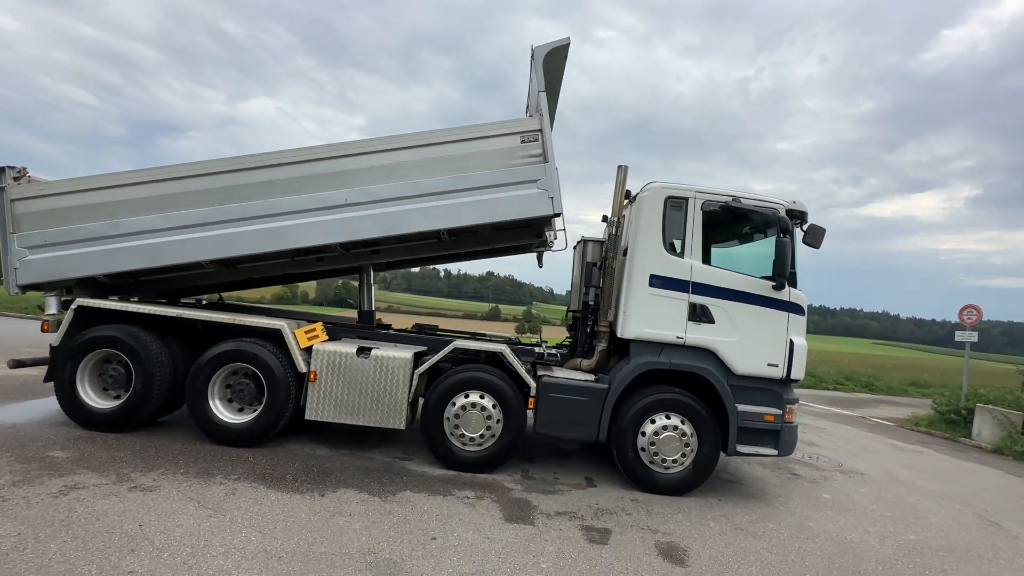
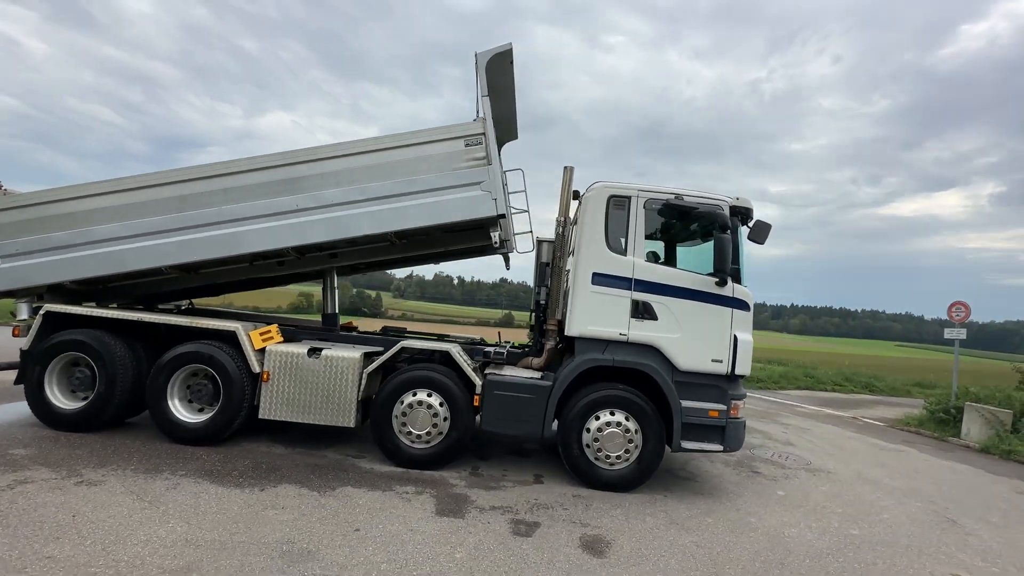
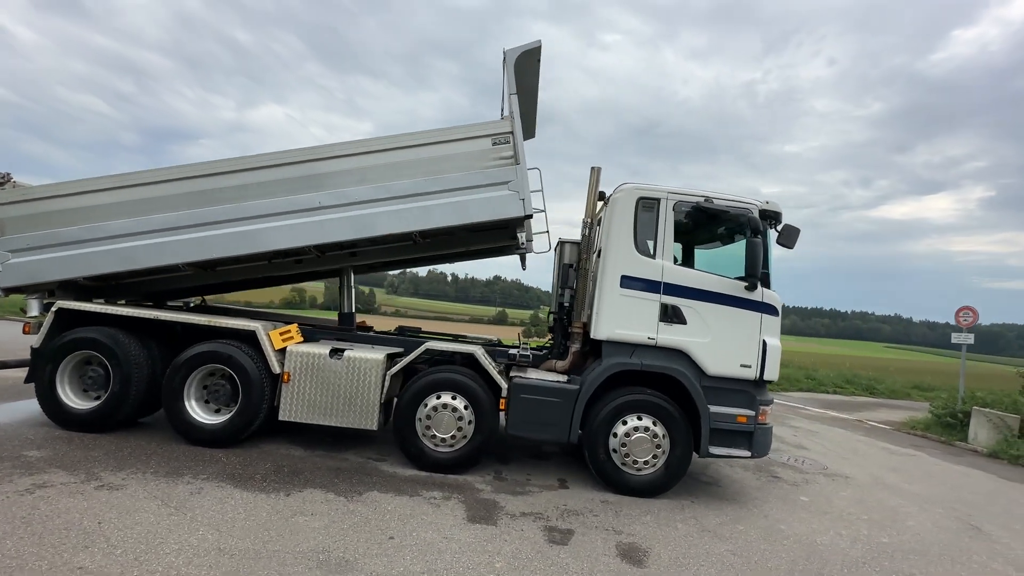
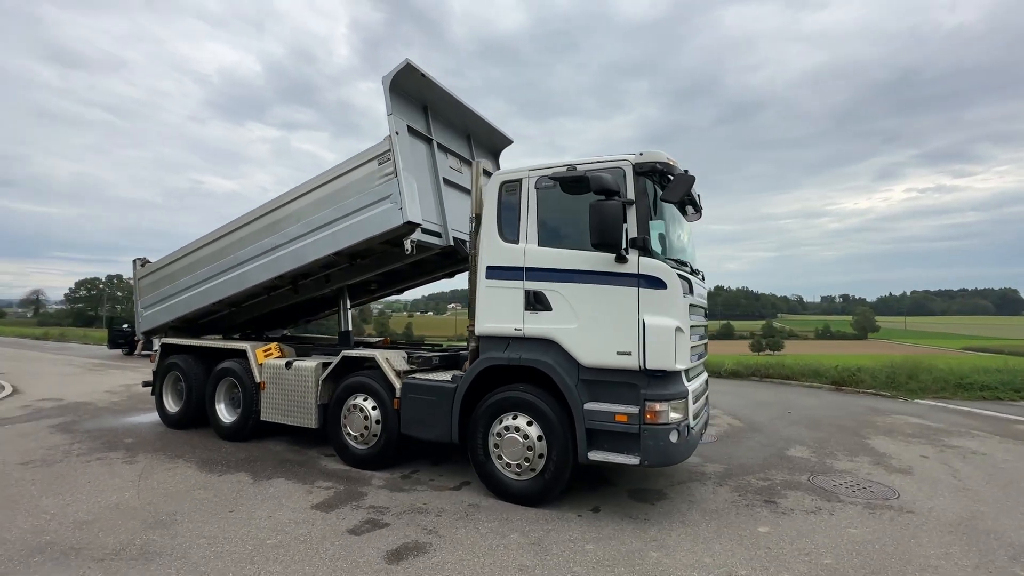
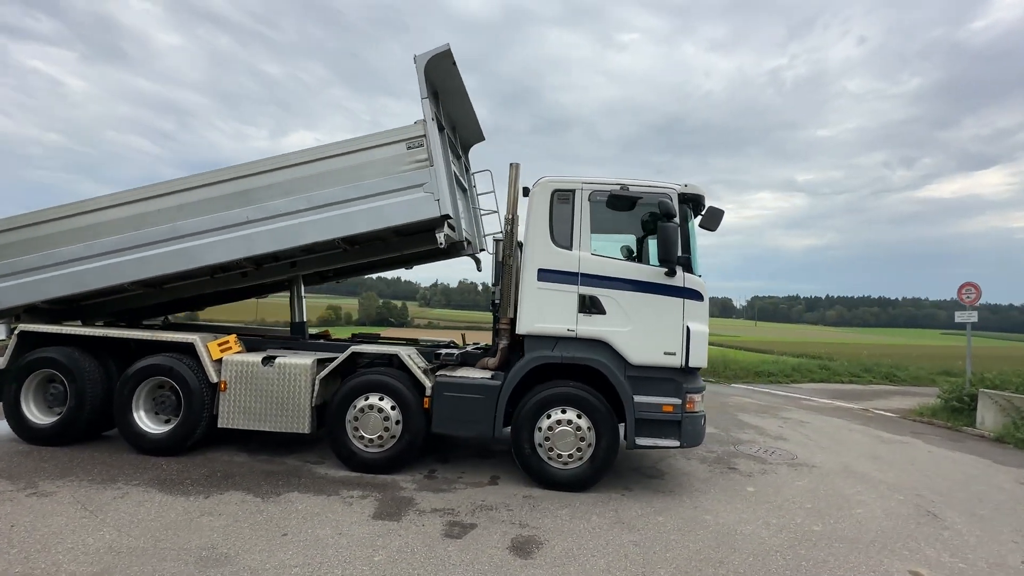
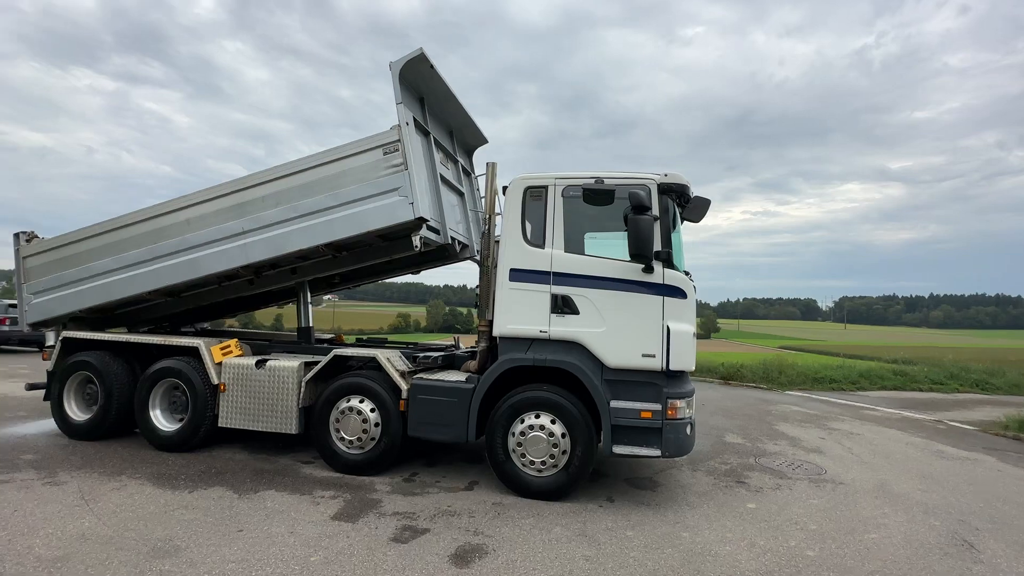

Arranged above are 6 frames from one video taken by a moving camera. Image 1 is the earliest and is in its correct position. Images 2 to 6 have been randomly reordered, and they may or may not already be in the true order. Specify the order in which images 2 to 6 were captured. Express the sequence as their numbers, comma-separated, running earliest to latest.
3, 2, 5, 6, 4
